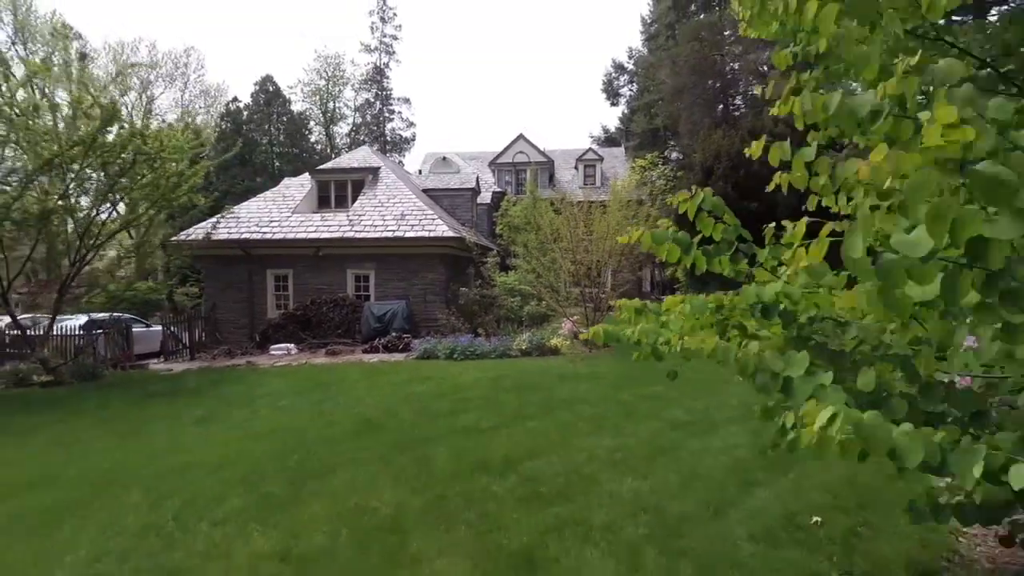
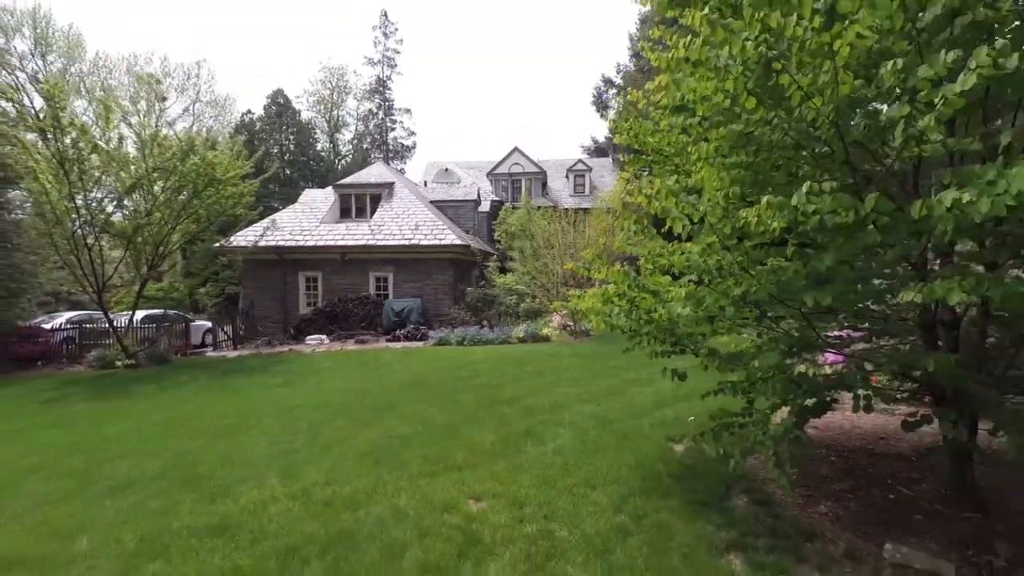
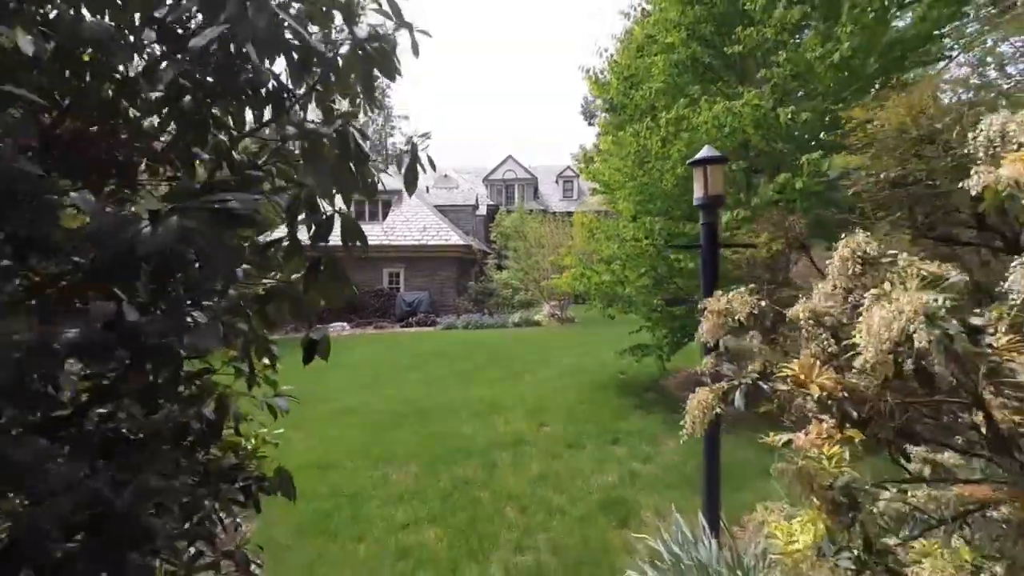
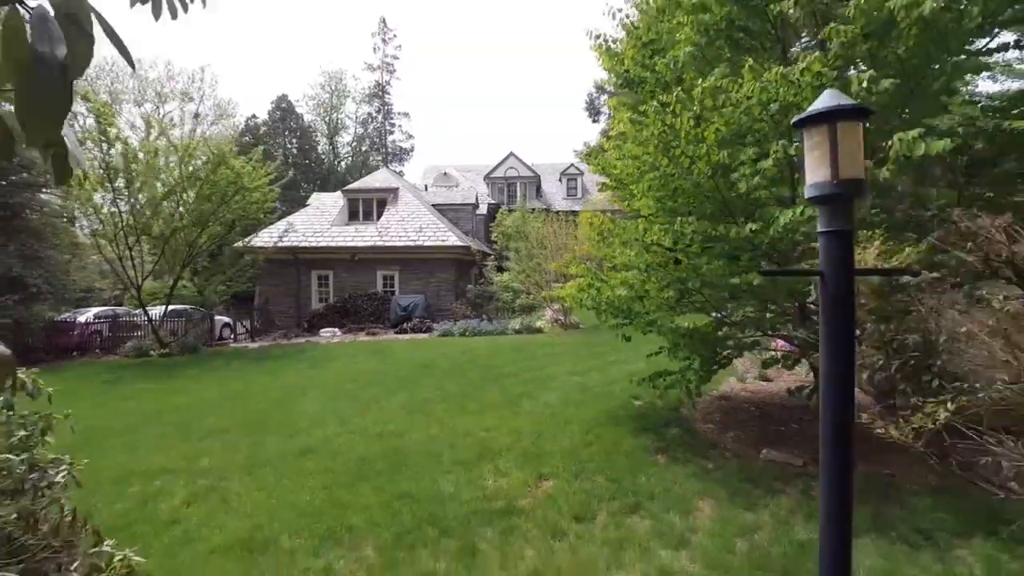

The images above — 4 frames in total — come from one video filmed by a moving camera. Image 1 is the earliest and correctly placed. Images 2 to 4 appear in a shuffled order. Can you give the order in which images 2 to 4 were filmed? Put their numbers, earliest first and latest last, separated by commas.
2, 4, 3
